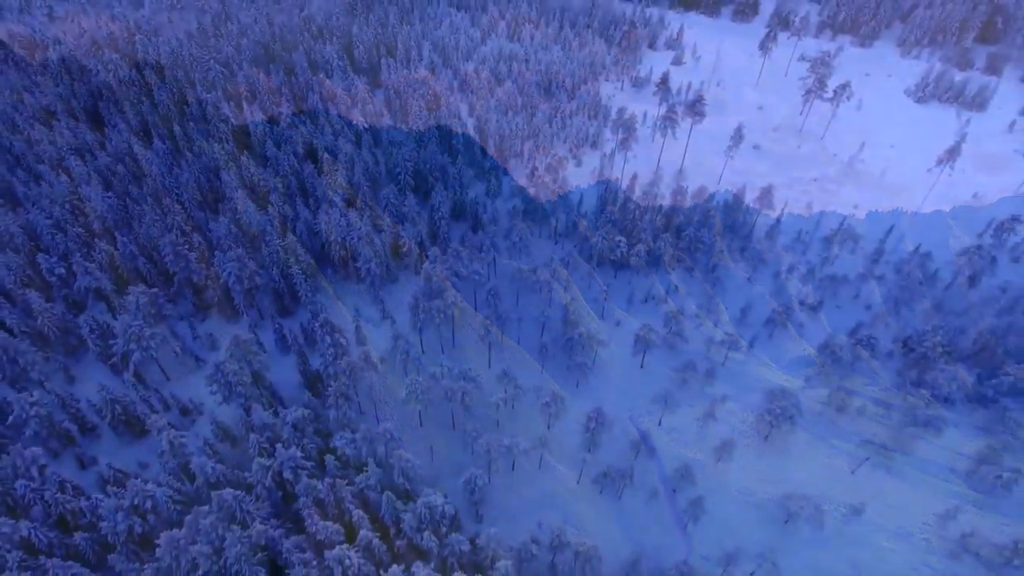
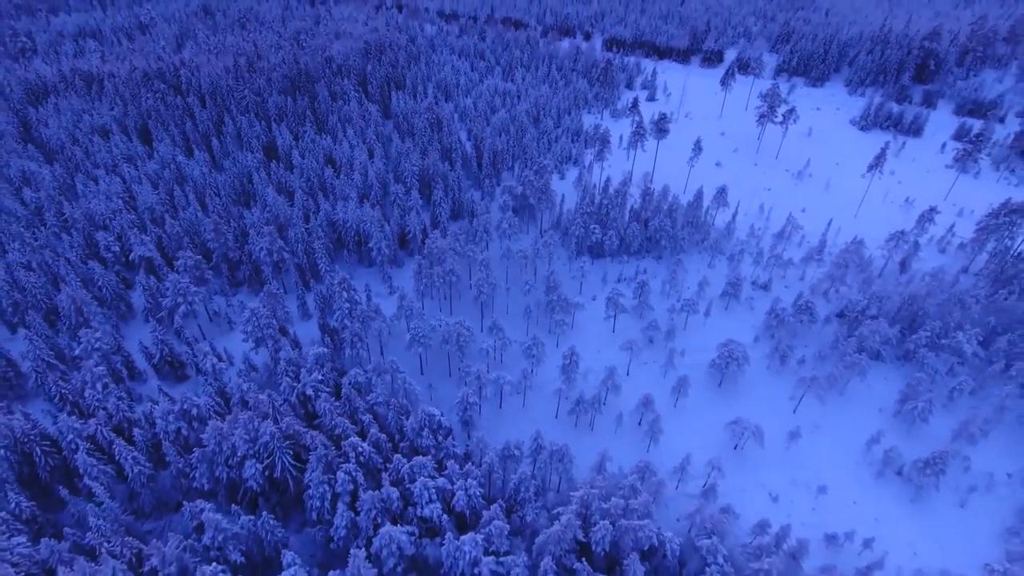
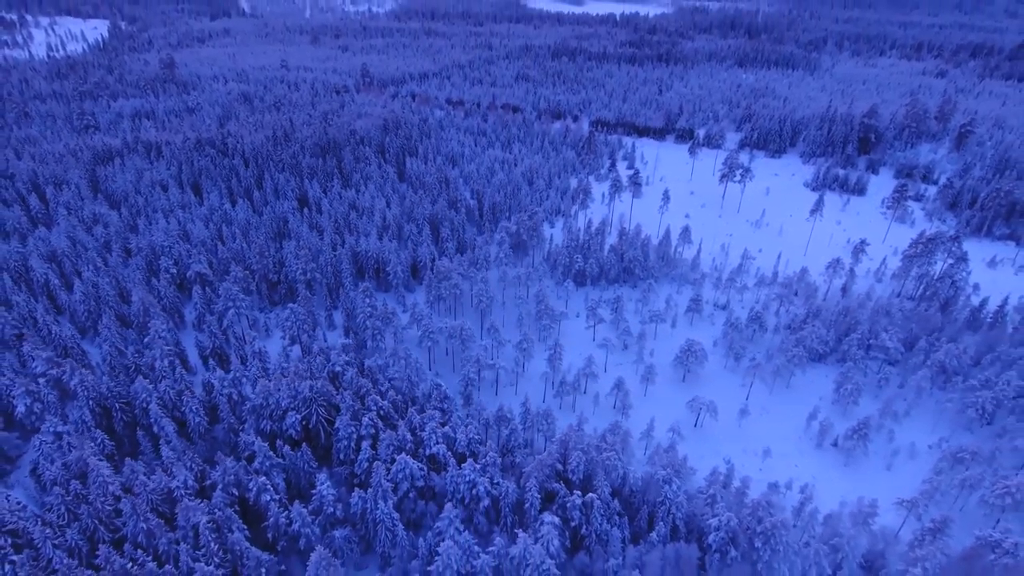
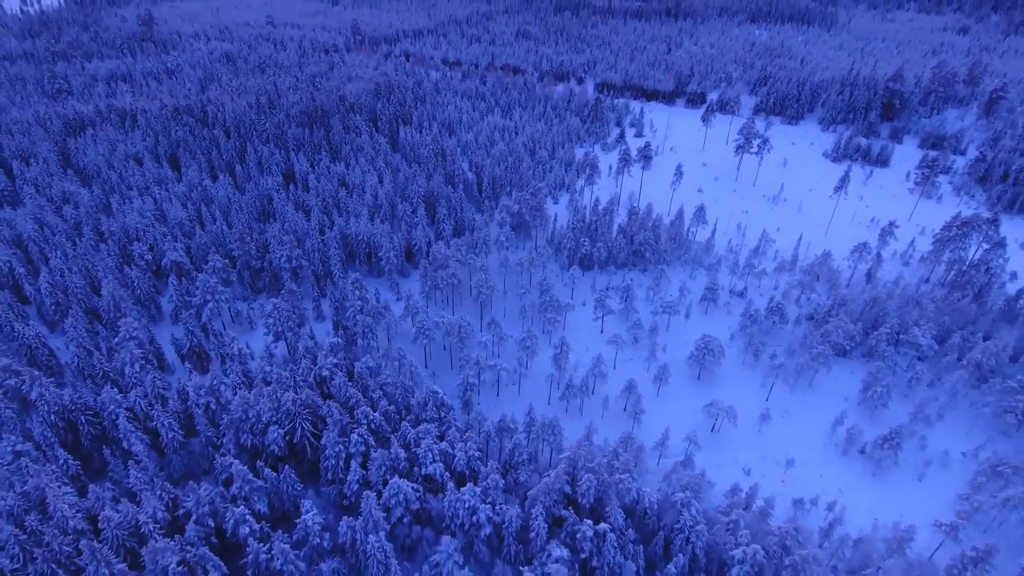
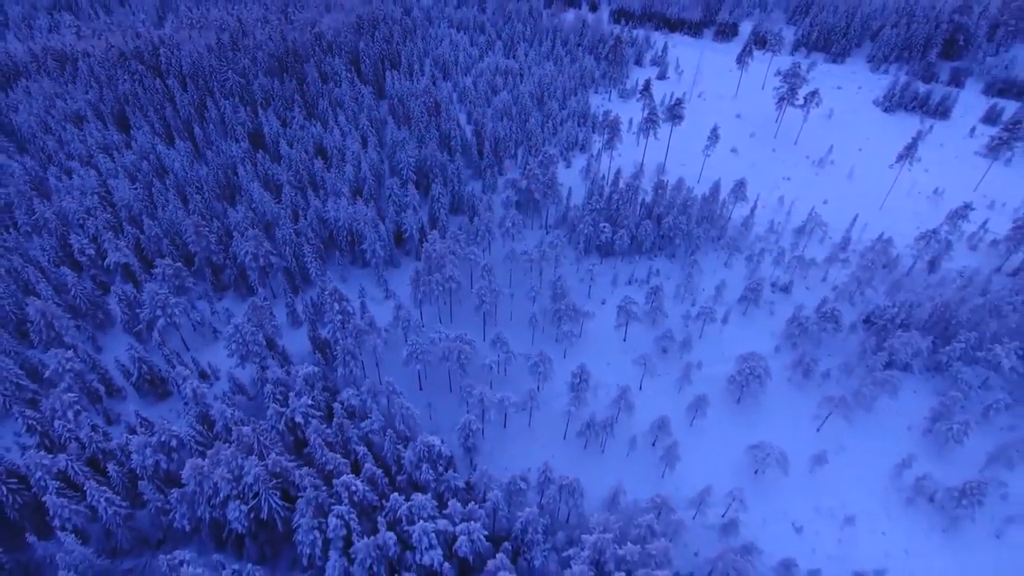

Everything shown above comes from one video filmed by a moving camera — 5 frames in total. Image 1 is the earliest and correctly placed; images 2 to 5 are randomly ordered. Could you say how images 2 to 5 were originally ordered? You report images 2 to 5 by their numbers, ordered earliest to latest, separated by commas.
5, 2, 4, 3
